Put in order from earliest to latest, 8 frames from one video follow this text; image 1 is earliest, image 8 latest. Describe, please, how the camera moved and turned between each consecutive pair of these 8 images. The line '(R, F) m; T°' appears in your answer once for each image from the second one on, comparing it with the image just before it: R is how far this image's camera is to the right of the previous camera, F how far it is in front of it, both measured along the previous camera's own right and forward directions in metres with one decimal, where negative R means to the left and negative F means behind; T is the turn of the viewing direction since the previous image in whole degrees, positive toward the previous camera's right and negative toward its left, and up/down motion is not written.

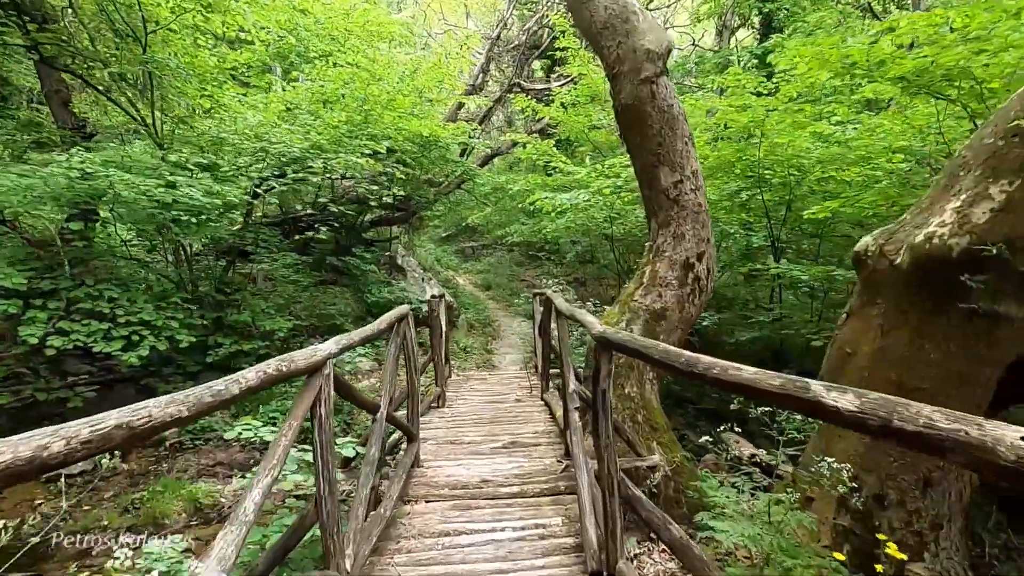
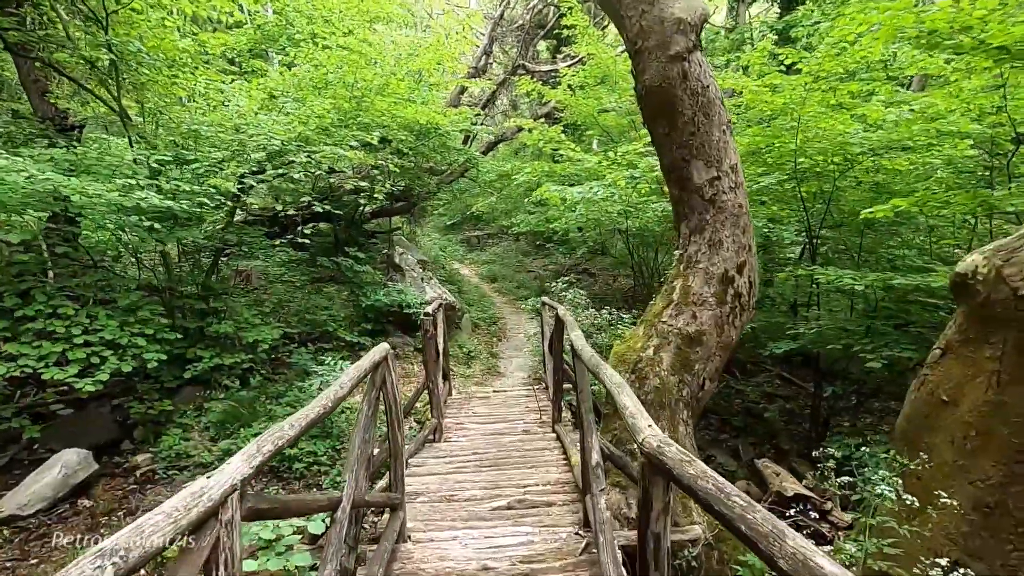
(0.0, +0.6) m; -1°
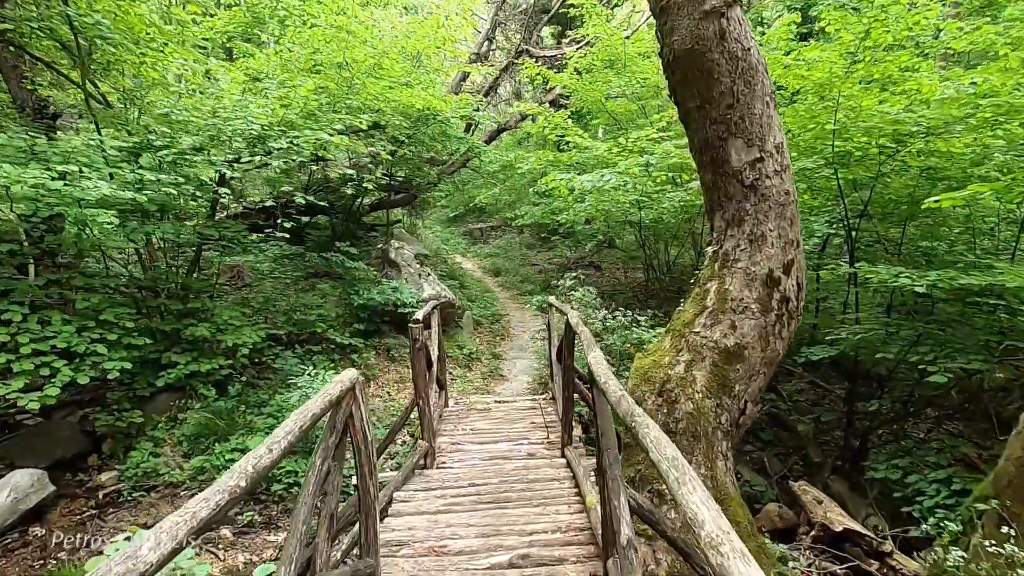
(0.0, +0.6) m; 0°
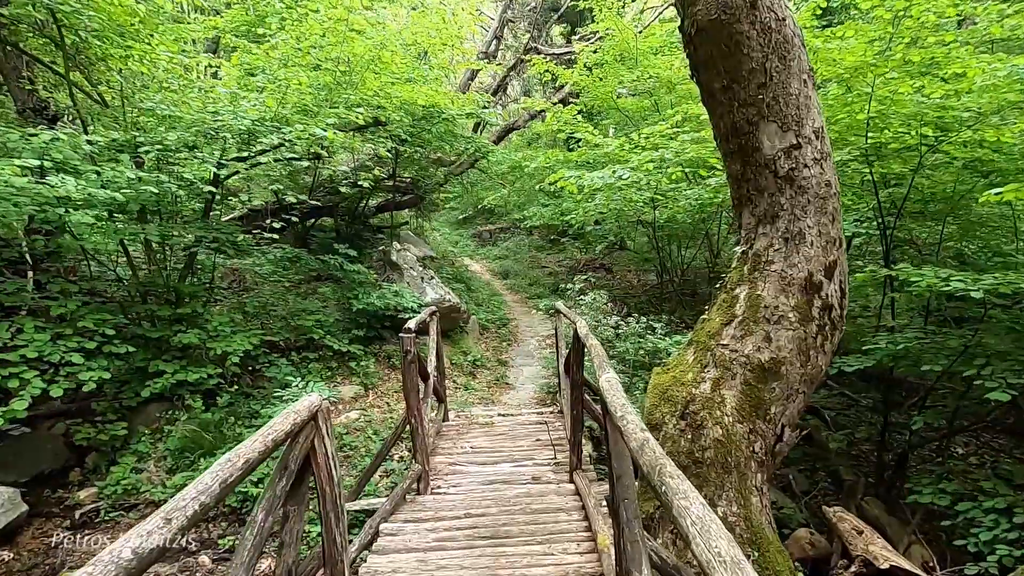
(0.0, +0.4) m; -1°
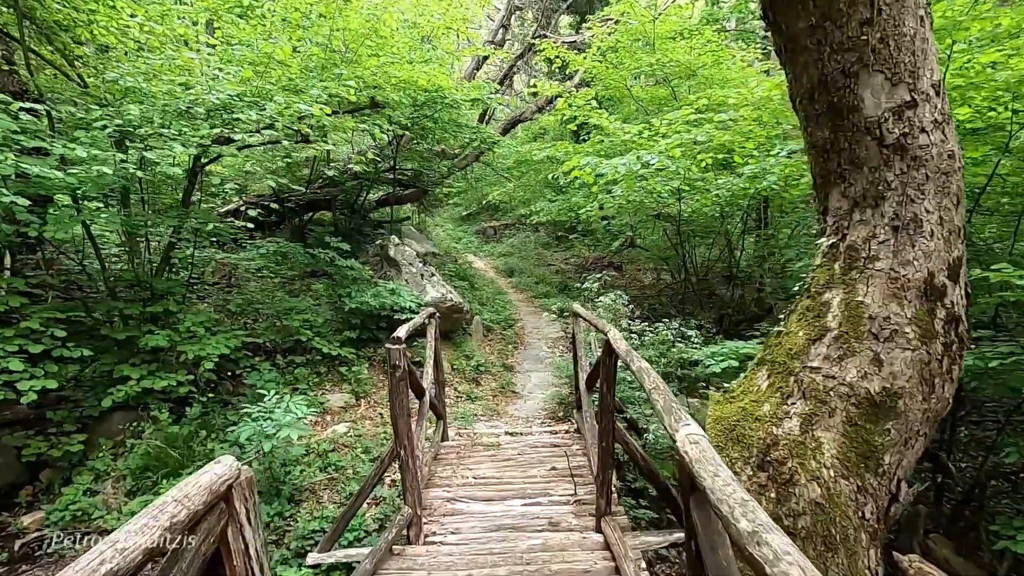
(-0.1, +0.6) m; 0°
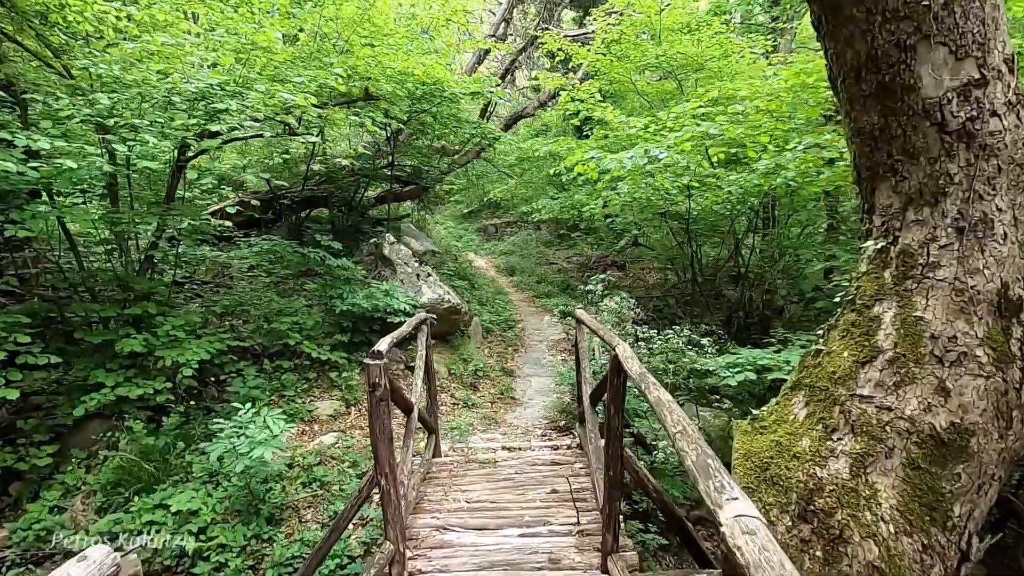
(0.0, +0.3) m; 0°
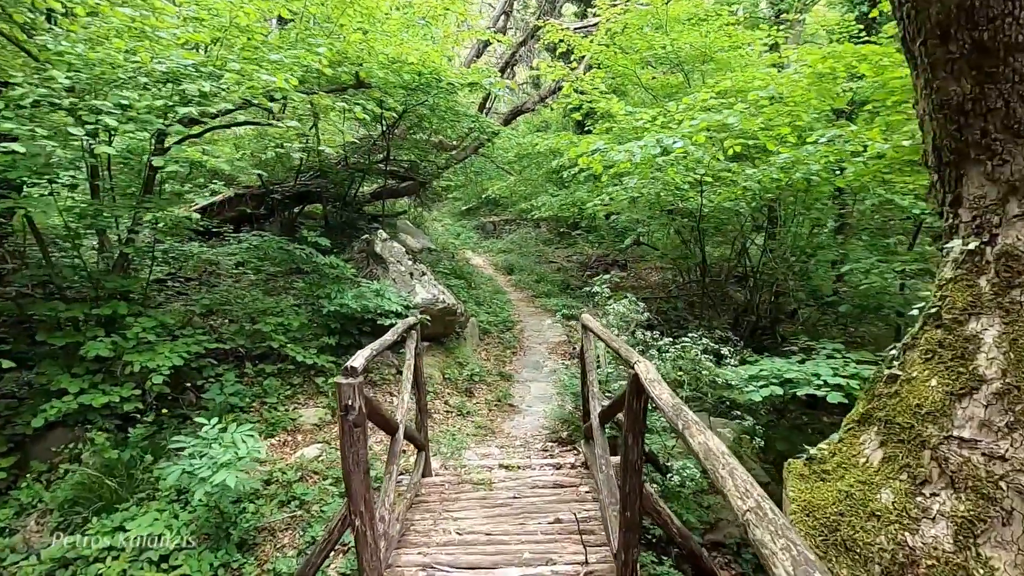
(0.0, +0.4) m; 0°
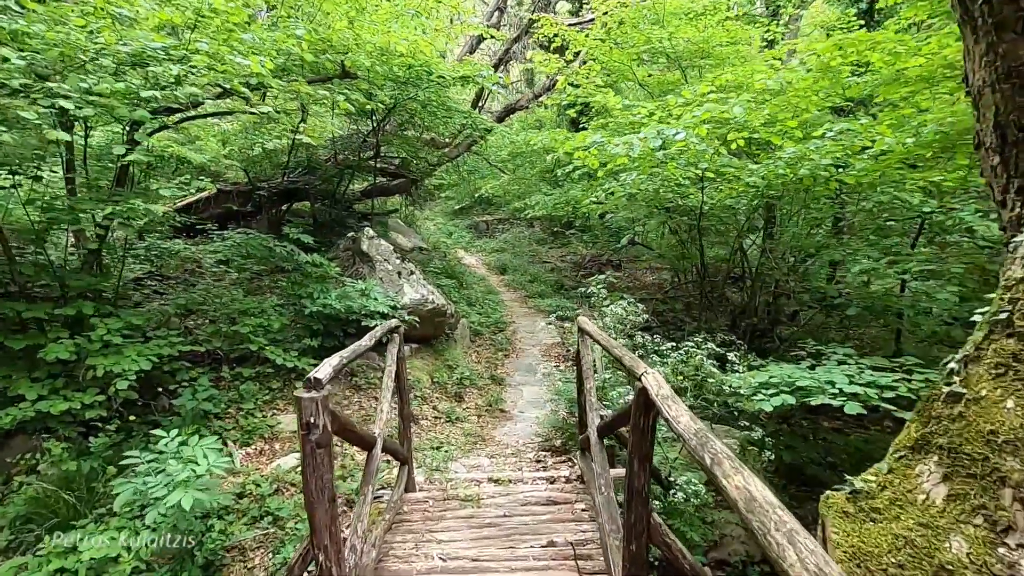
(0.0, +0.2) m; +1°
